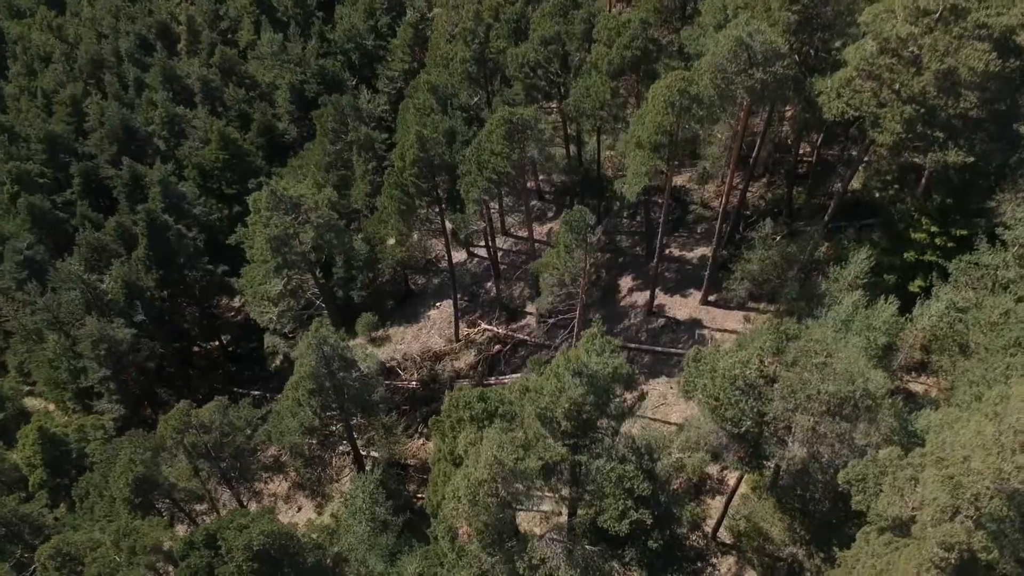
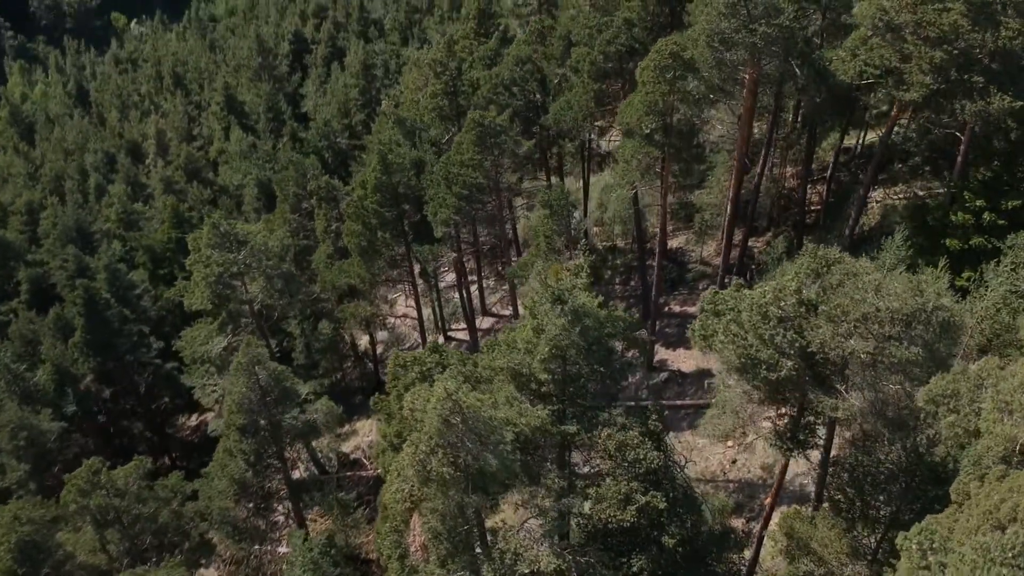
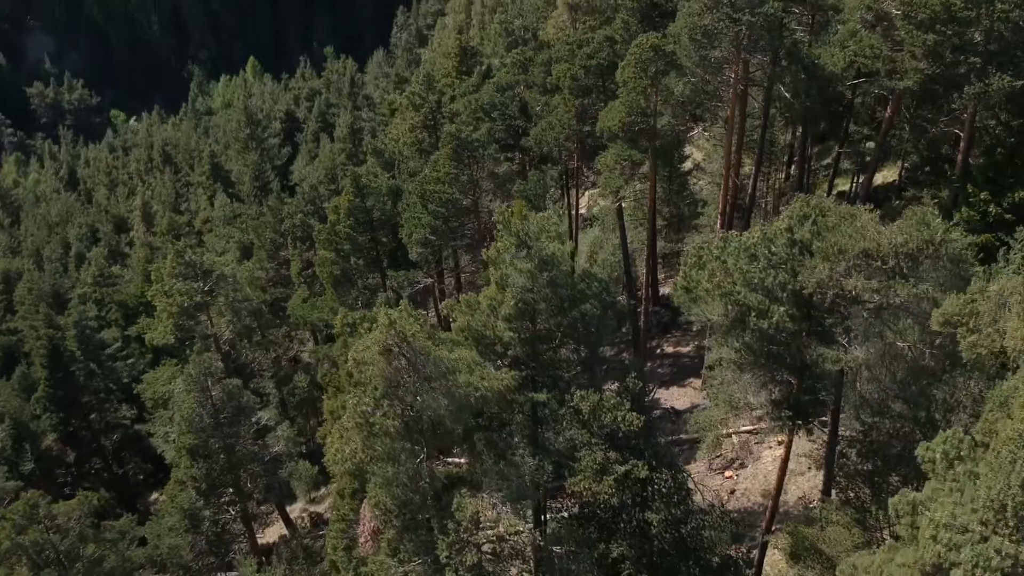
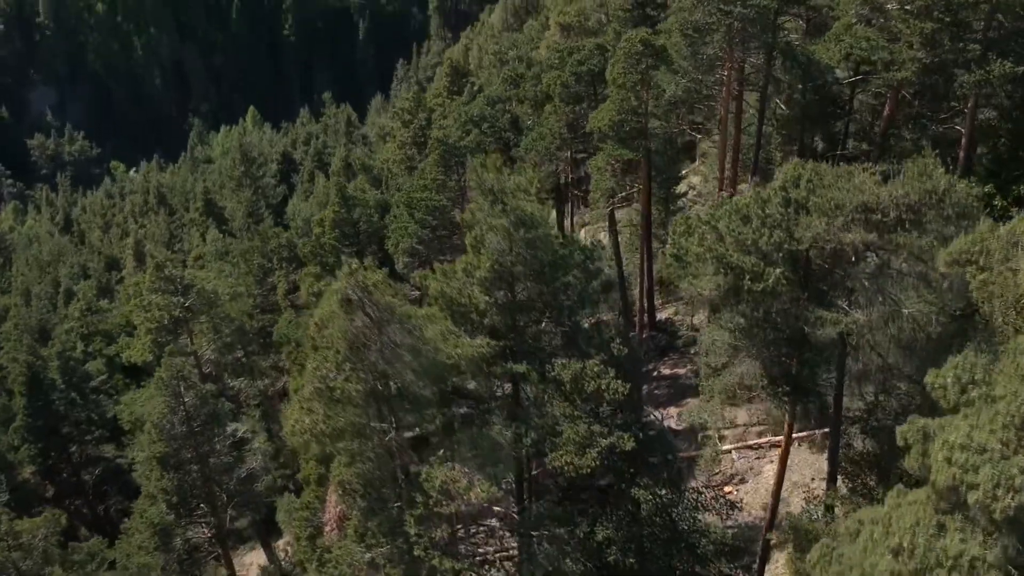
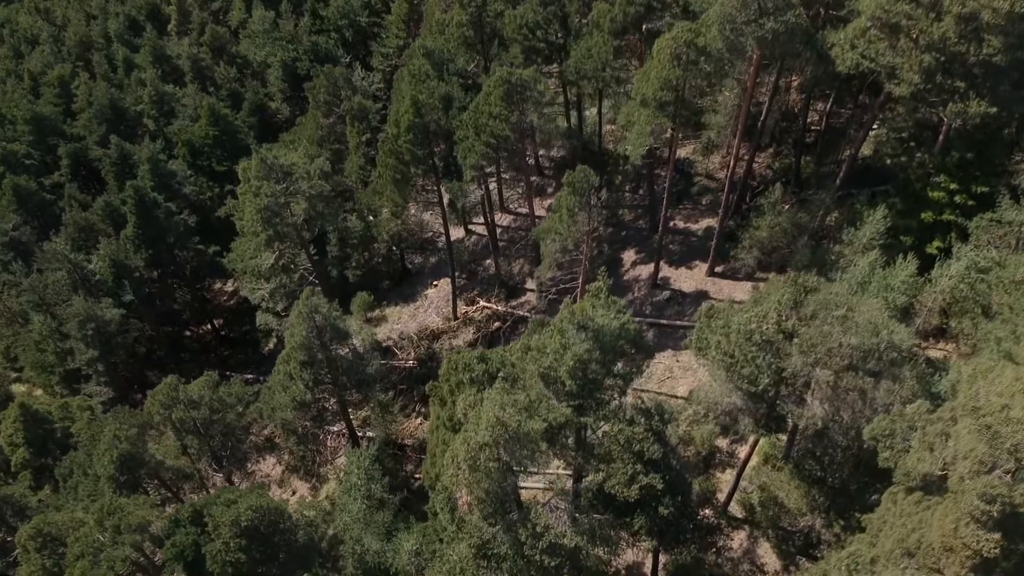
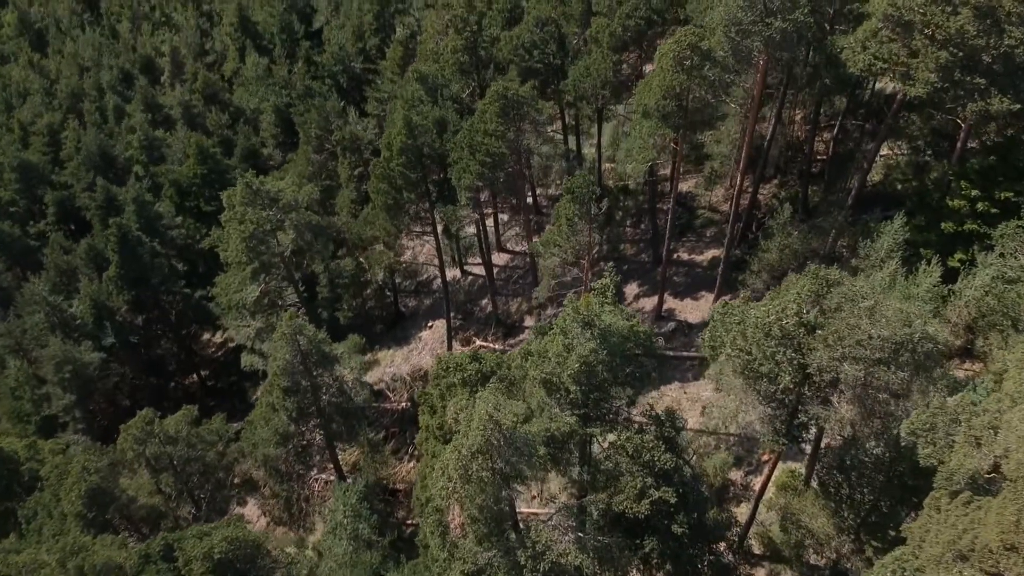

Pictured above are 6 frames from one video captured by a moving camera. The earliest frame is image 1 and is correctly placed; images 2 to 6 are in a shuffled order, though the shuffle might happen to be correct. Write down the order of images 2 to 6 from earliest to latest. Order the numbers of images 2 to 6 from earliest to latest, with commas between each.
5, 6, 2, 3, 4
